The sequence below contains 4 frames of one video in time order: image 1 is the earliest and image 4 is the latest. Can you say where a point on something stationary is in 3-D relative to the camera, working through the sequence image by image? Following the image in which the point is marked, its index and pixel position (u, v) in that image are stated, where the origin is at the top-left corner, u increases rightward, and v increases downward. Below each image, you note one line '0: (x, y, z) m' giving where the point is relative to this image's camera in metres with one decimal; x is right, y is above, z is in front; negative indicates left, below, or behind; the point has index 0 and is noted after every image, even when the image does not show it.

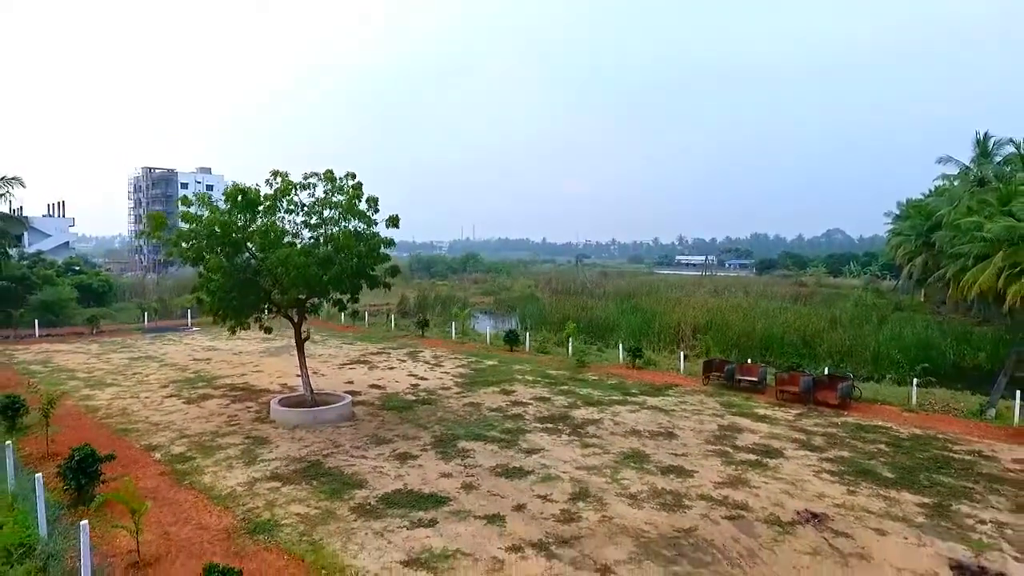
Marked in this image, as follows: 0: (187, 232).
0: (-3.2, +0.6, +12.3) m
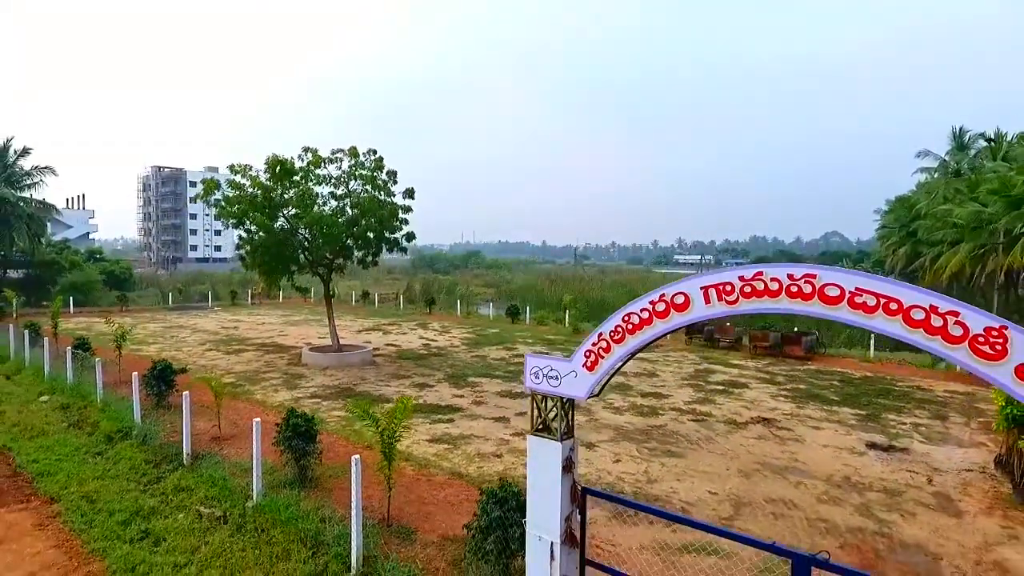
0: (-3.2, +1.0, +14.1) m
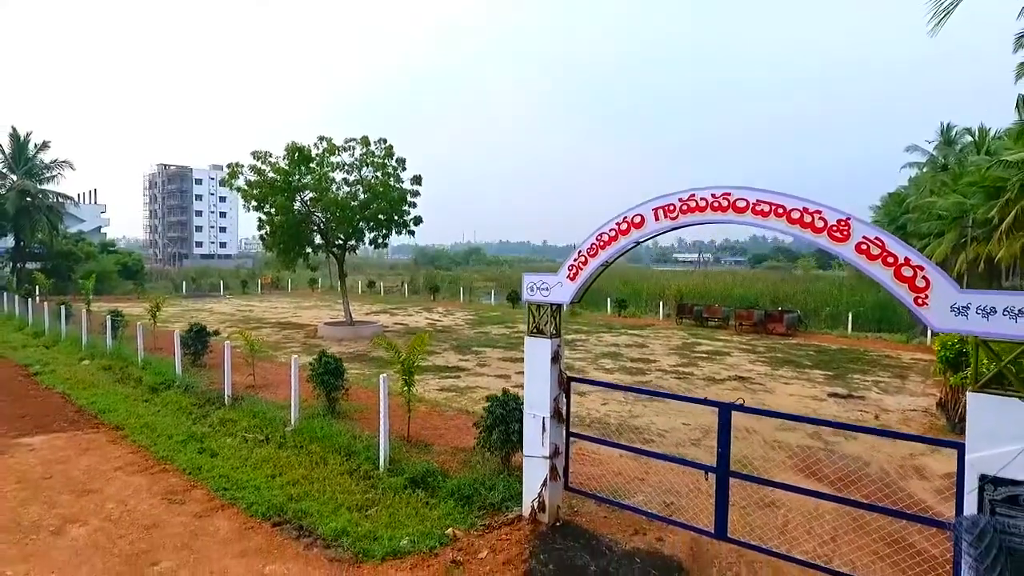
0: (-3.2, +1.3, +15.2) m
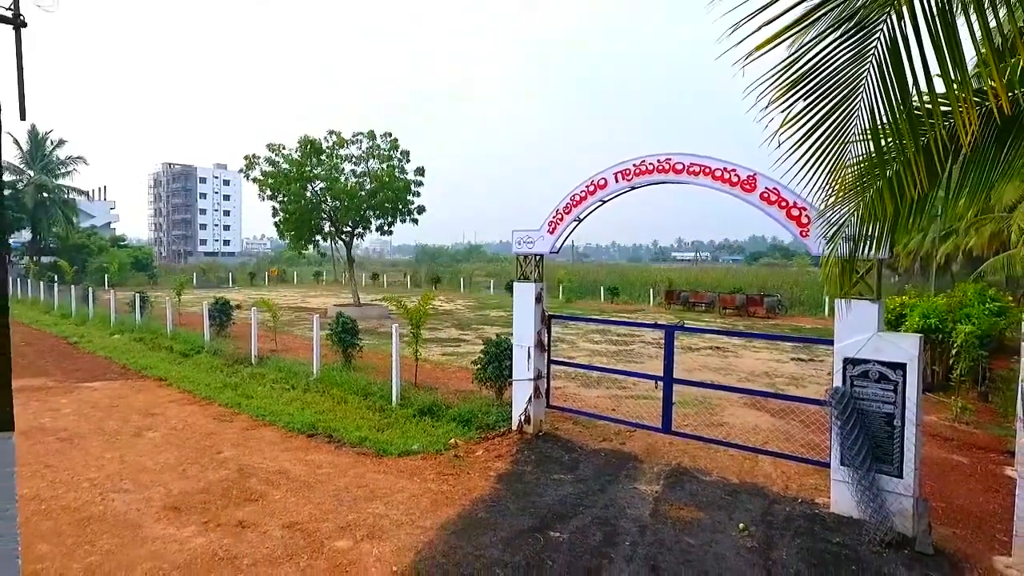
0: (-3.2, +1.5, +16.3) m
